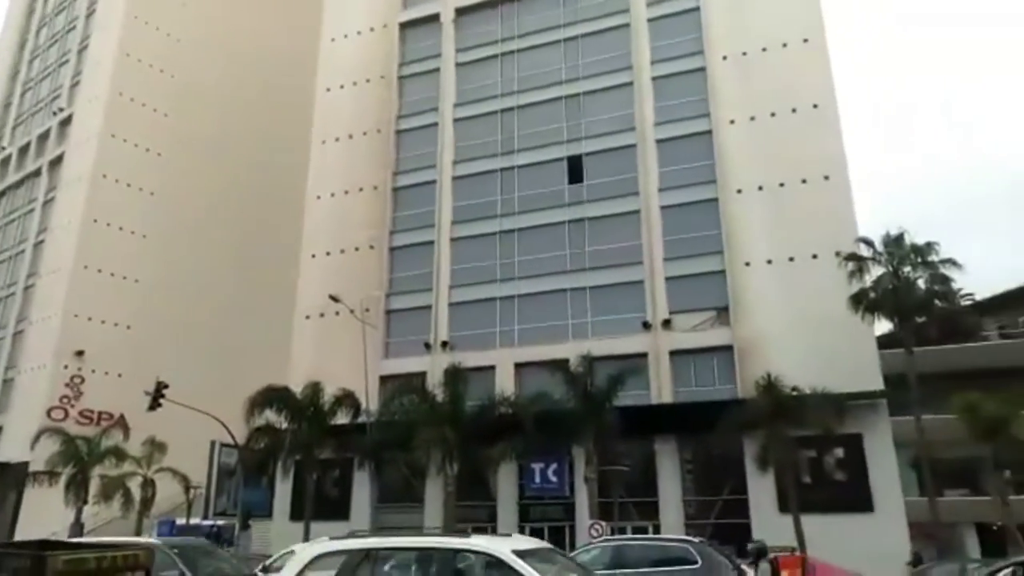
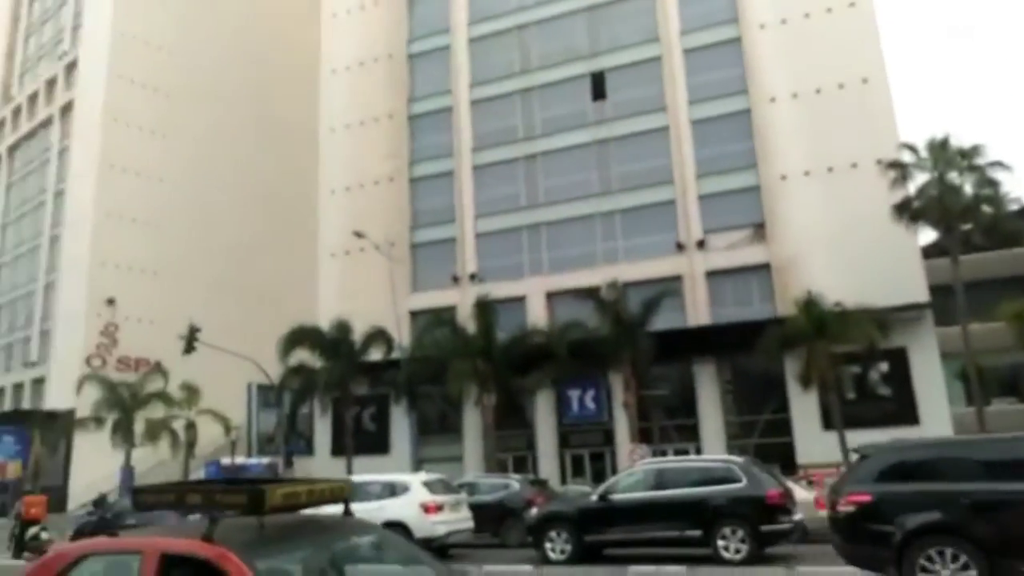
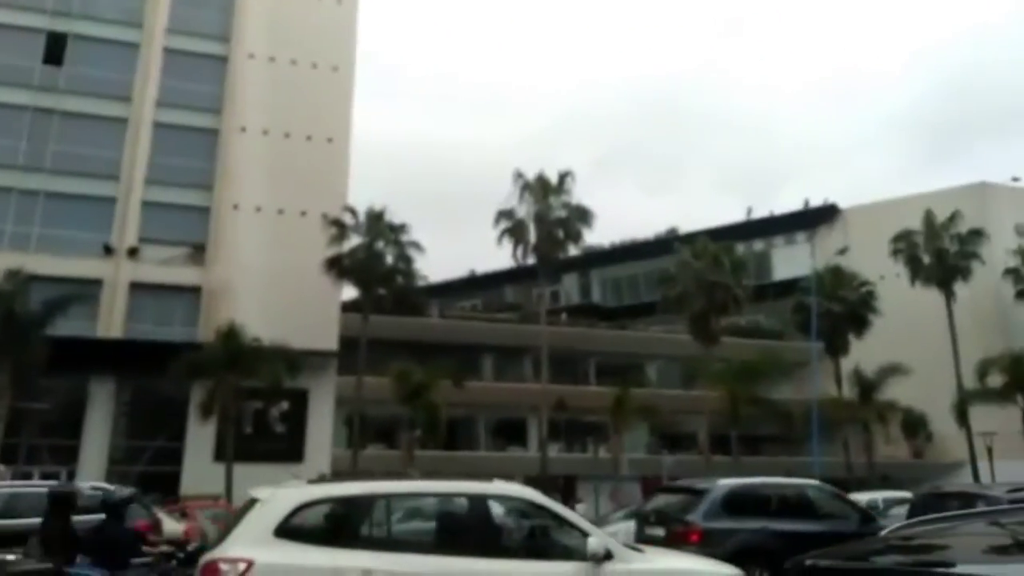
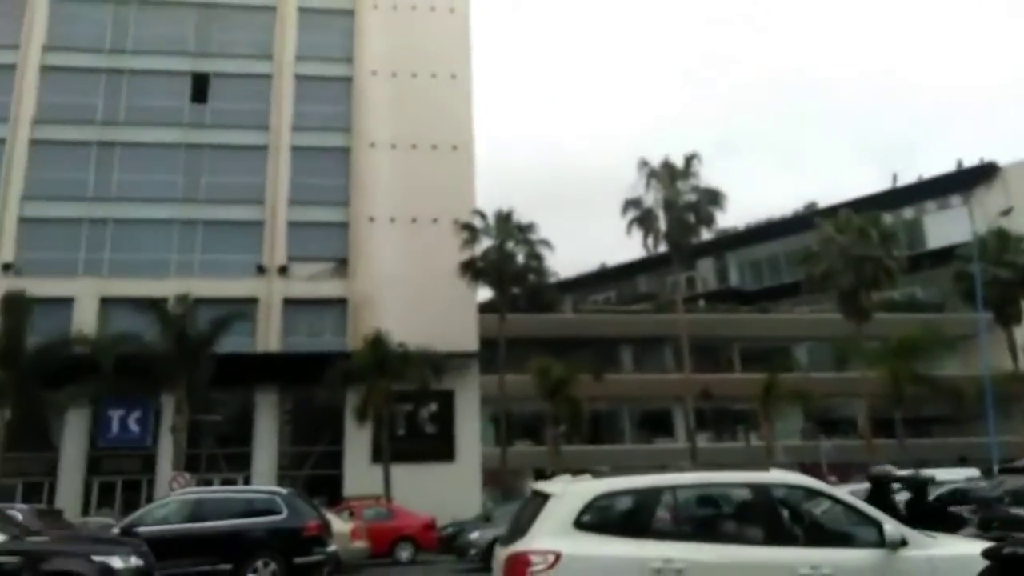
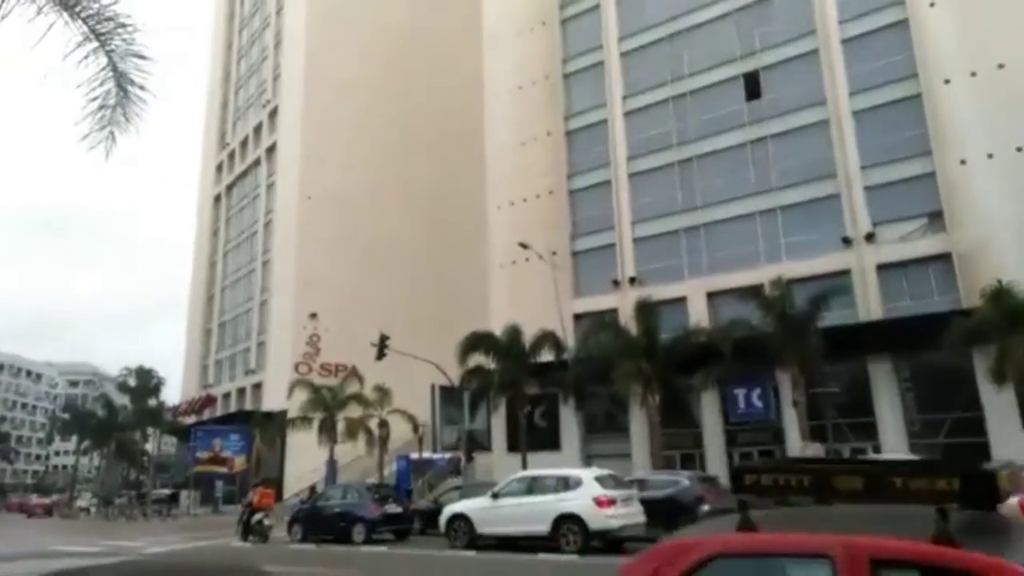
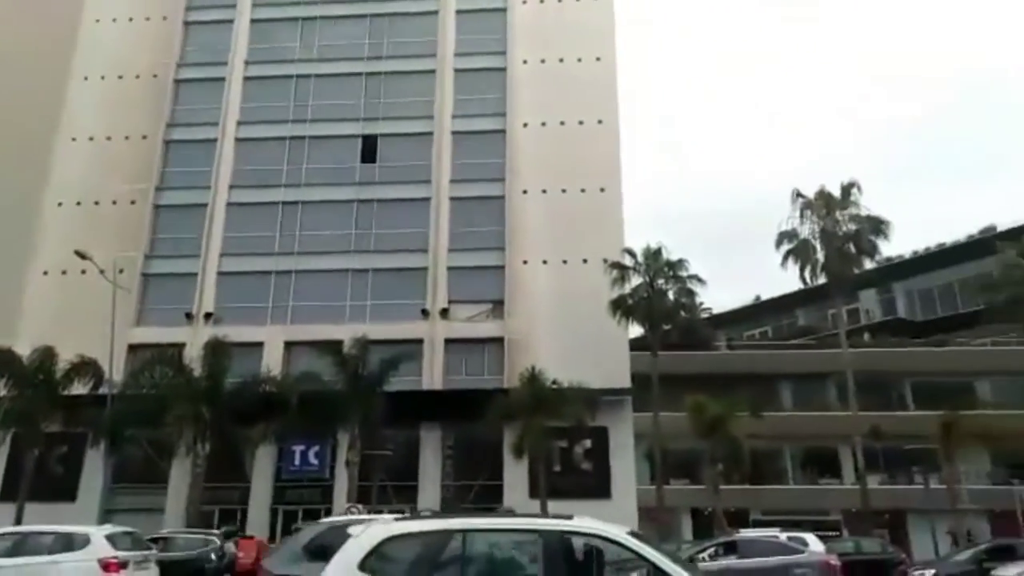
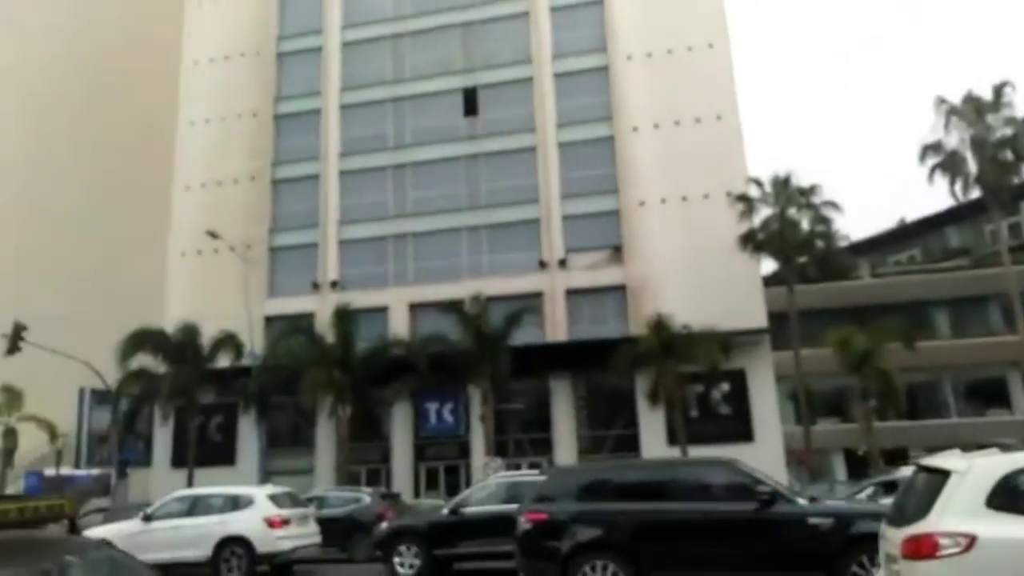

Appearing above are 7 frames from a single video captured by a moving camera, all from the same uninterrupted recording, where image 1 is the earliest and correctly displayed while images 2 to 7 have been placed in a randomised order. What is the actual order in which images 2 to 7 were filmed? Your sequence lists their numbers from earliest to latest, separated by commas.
6, 3, 4, 7, 2, 5
